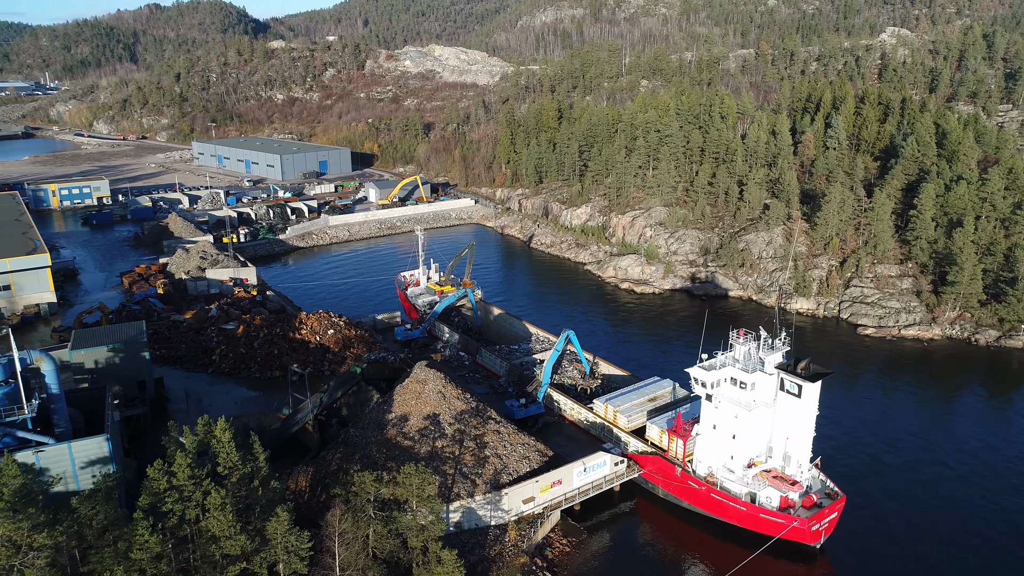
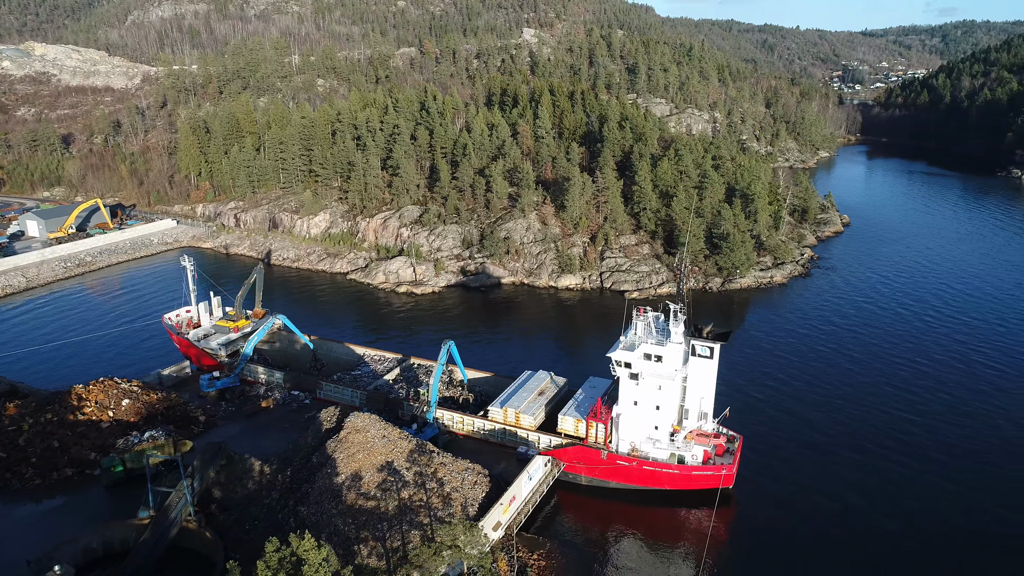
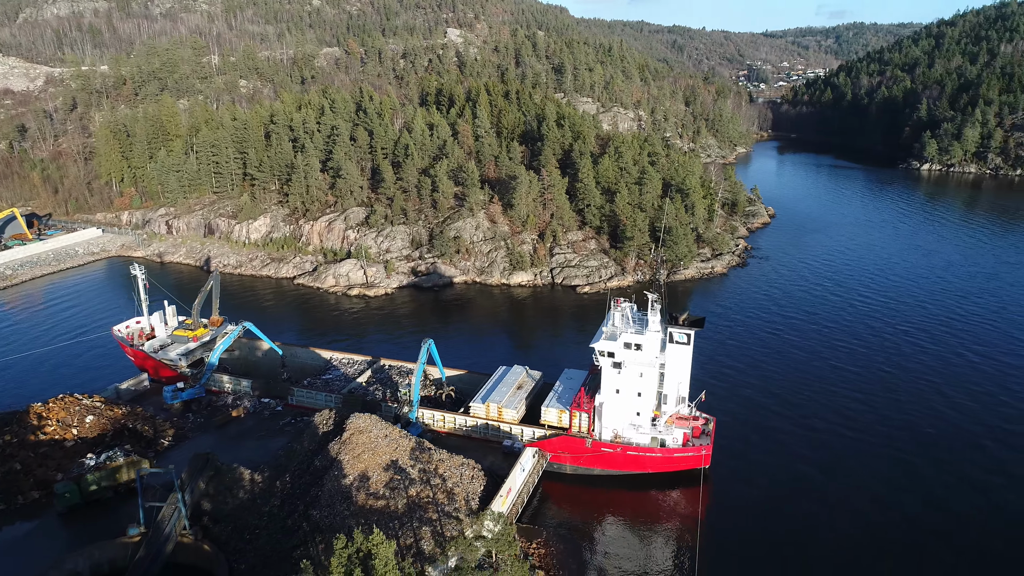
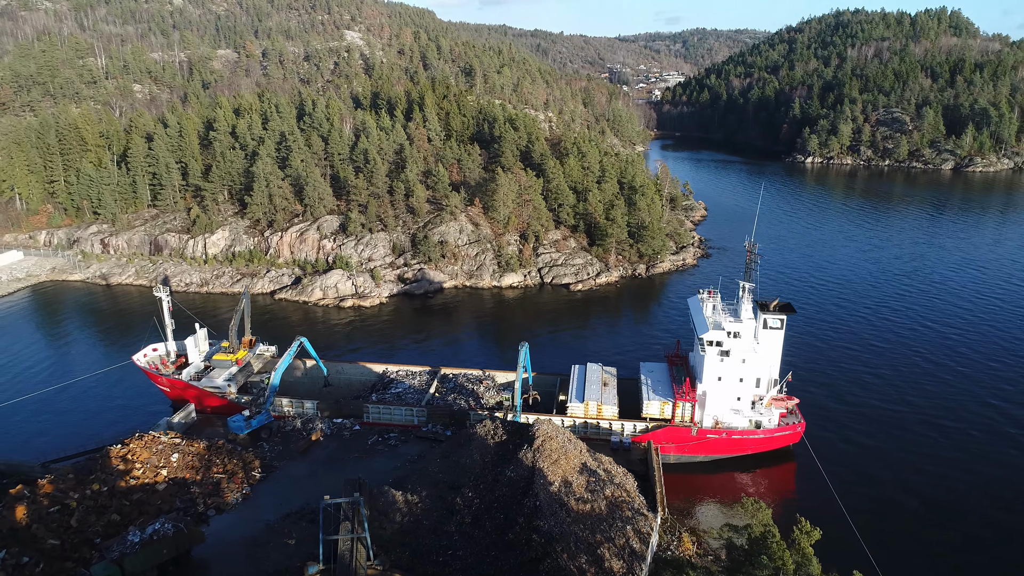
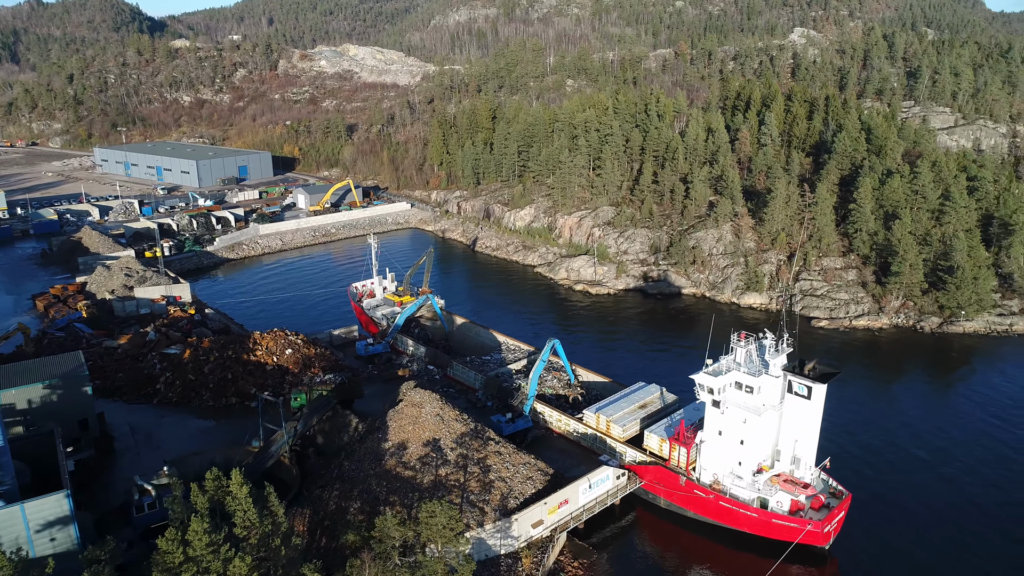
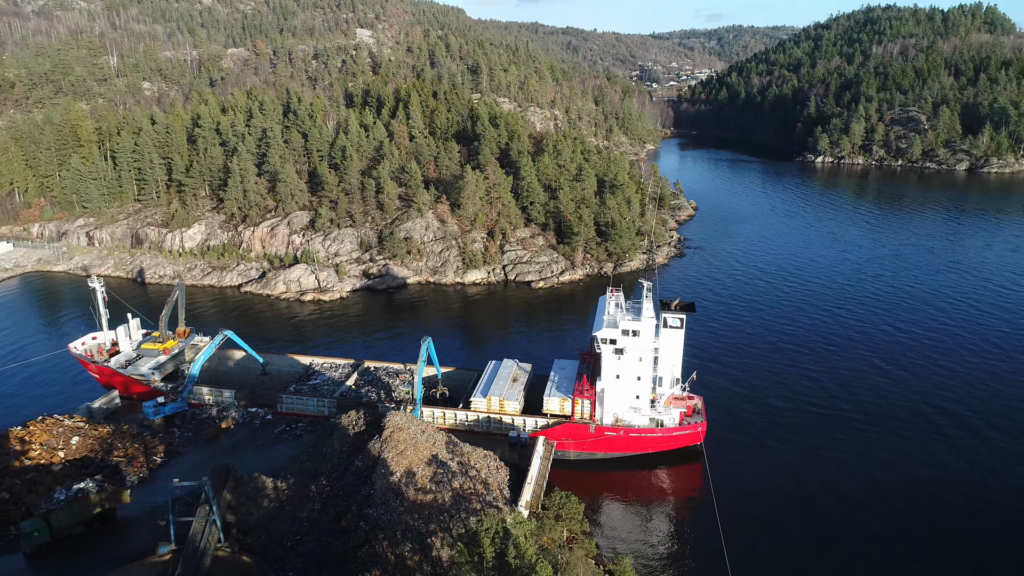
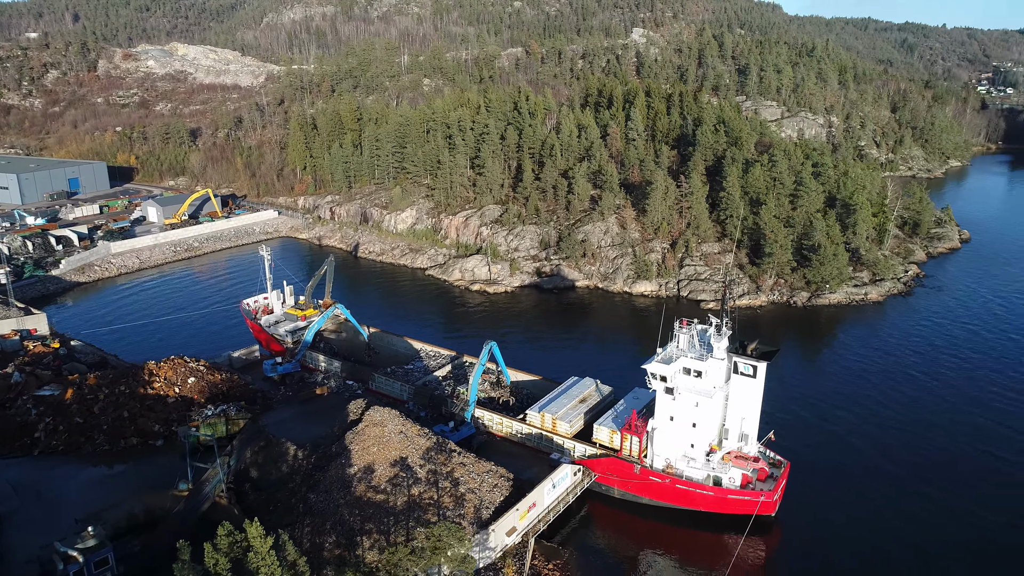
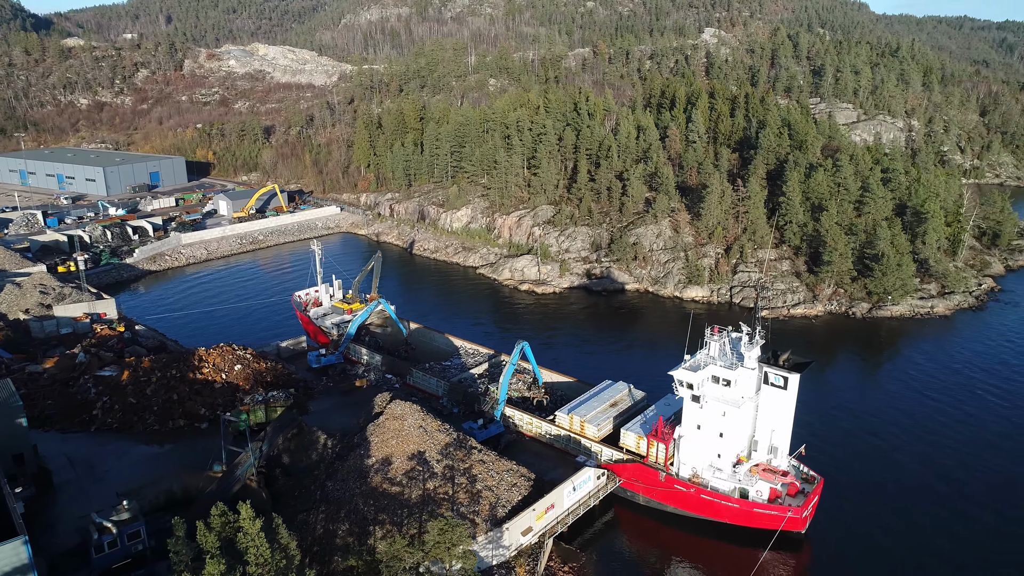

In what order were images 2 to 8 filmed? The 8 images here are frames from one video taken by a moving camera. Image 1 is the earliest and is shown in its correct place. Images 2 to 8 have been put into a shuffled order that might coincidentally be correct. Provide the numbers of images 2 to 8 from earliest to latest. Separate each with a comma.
5, 8, 7, 2, 3, 6, 4
